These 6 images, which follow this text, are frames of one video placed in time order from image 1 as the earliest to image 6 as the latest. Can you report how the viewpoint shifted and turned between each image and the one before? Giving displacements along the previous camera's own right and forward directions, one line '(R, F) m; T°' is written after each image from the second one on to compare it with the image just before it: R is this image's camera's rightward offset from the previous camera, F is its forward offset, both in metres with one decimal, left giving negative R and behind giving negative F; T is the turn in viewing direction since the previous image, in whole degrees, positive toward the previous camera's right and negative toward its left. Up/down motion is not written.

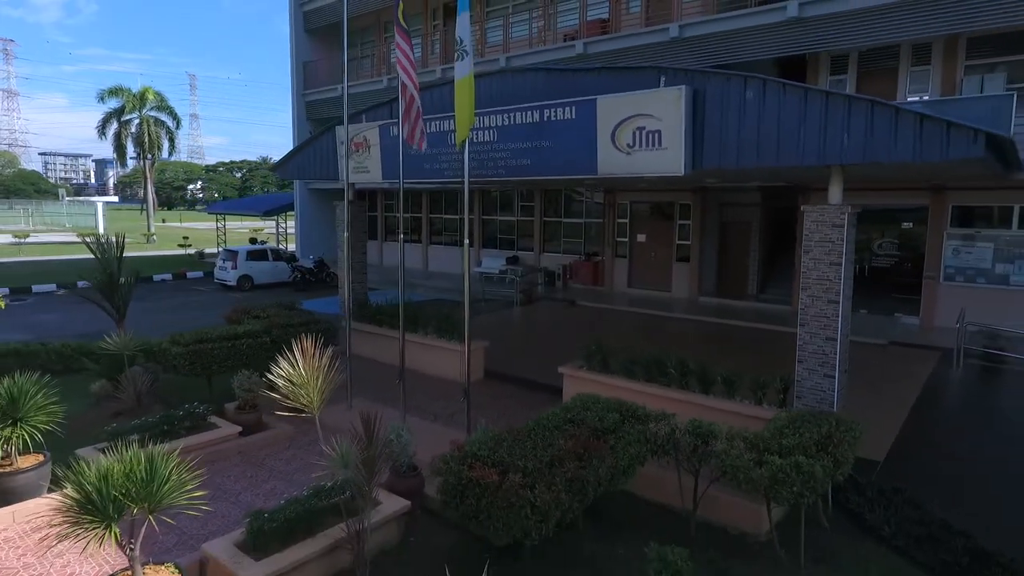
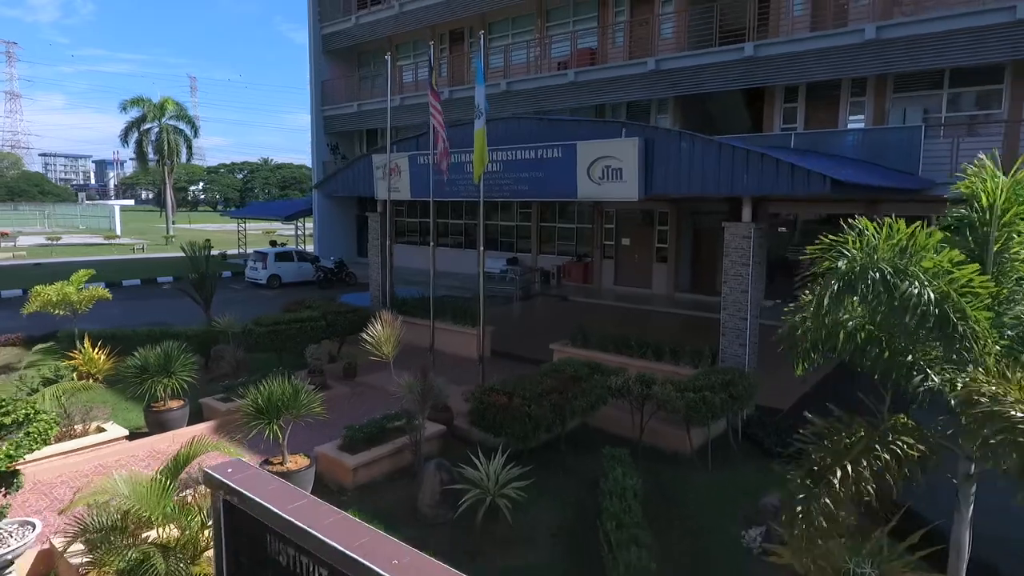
(-0.1, -2.4) m; 0°
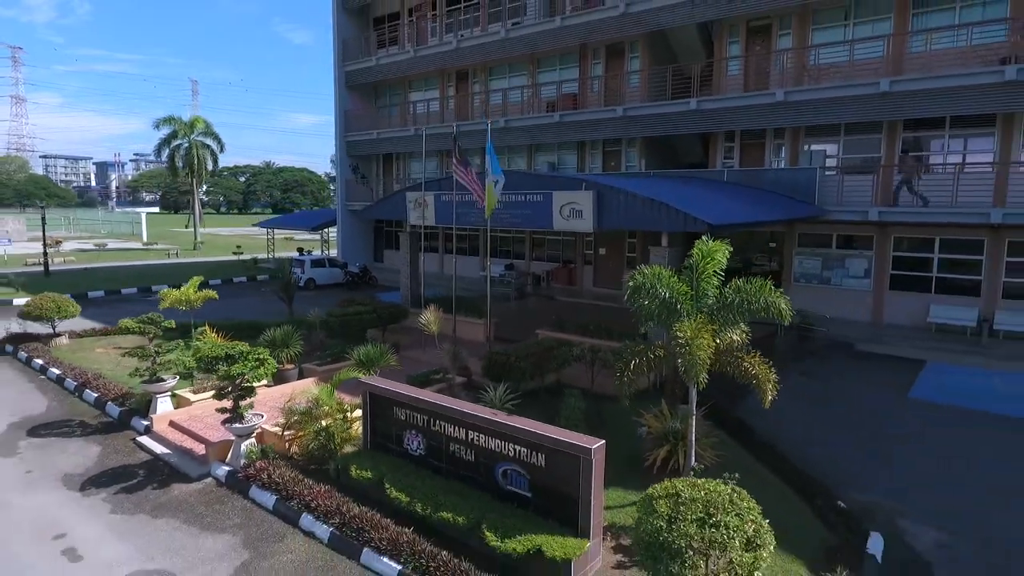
(0.0, -4.4) m; 0°
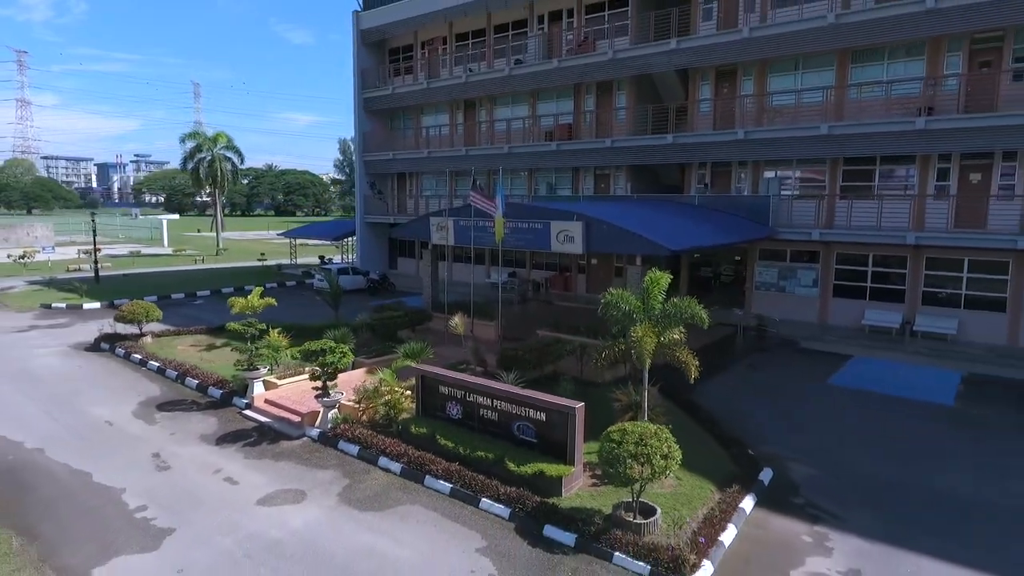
(-0.2, -3.6) m; 0°
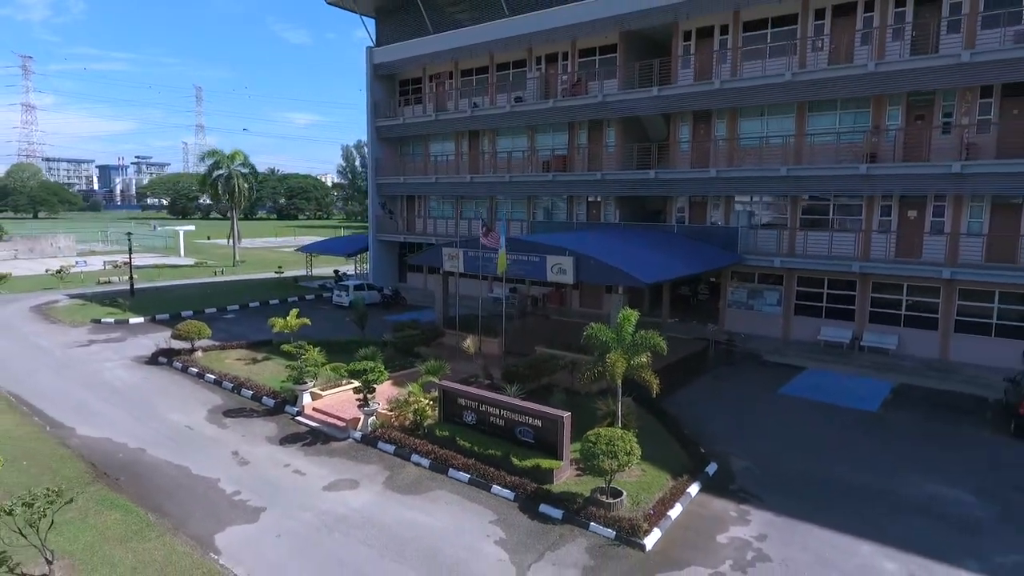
(-0.1, -3.1) m; 0°
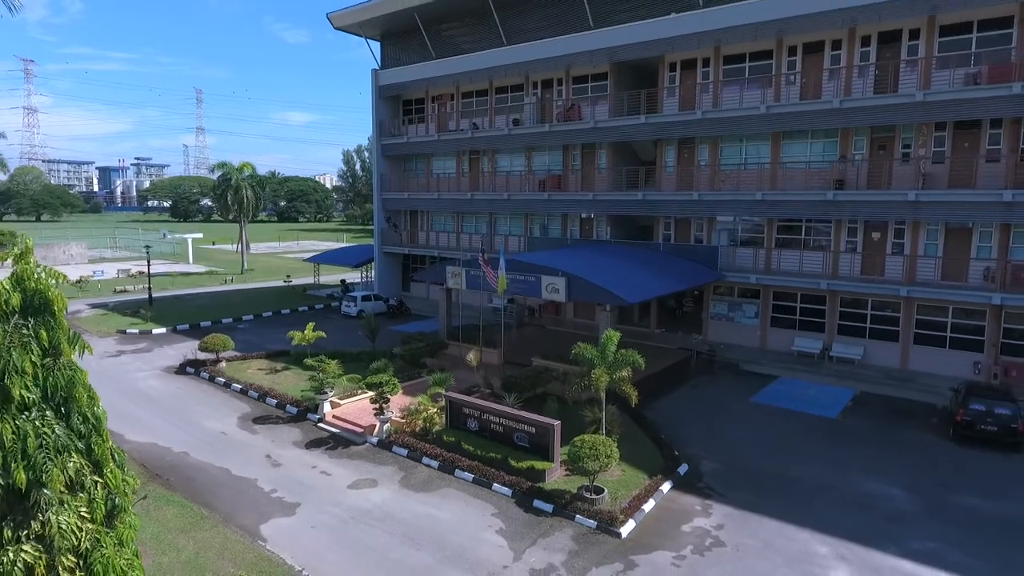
(0.0, -2.1) m; 0°
